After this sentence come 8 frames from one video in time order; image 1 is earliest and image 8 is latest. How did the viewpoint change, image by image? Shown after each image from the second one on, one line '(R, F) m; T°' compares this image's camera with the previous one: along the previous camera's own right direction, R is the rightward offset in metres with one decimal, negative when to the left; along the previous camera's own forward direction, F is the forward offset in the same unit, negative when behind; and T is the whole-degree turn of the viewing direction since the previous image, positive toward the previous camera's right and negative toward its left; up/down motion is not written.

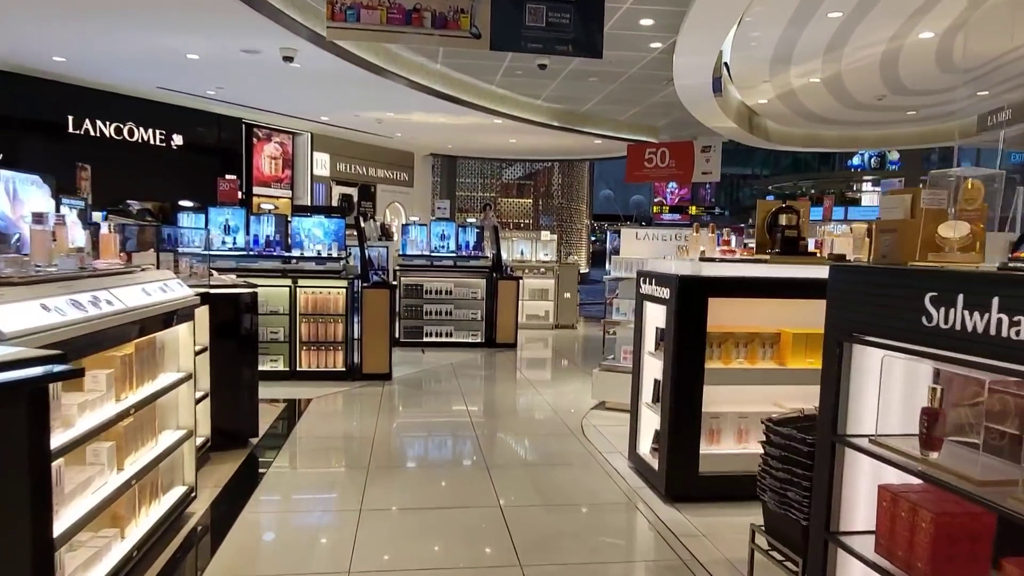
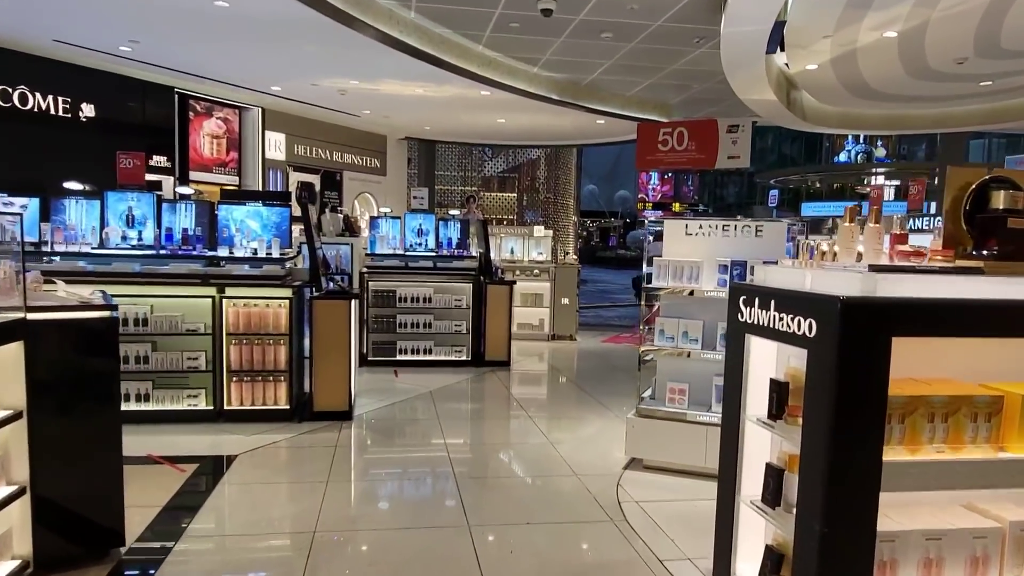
(-0.1, +1.6) m; +2°
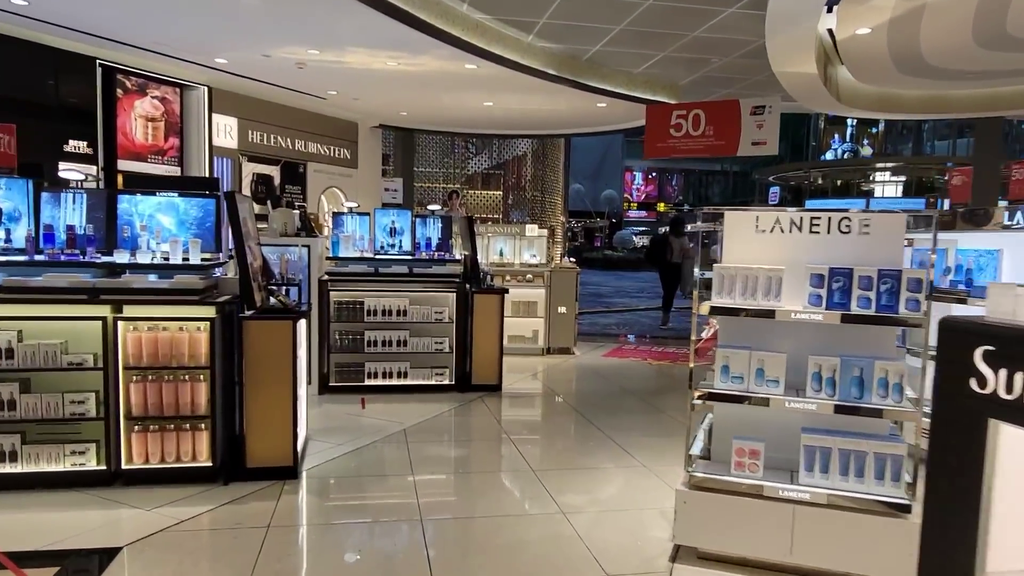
(-0.1, +1.2) m; +1°
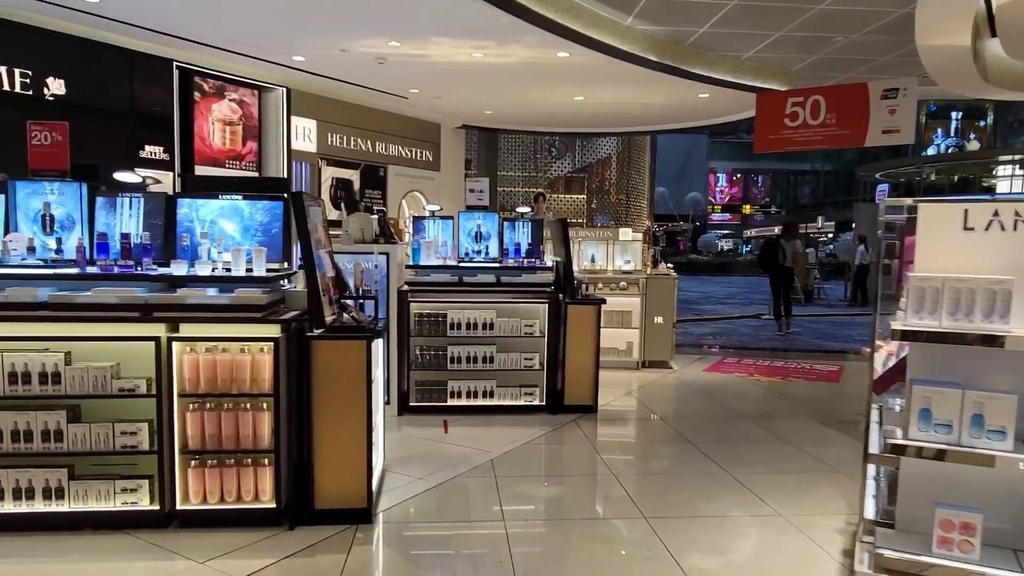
(-0.1, +0.6) m; -6°
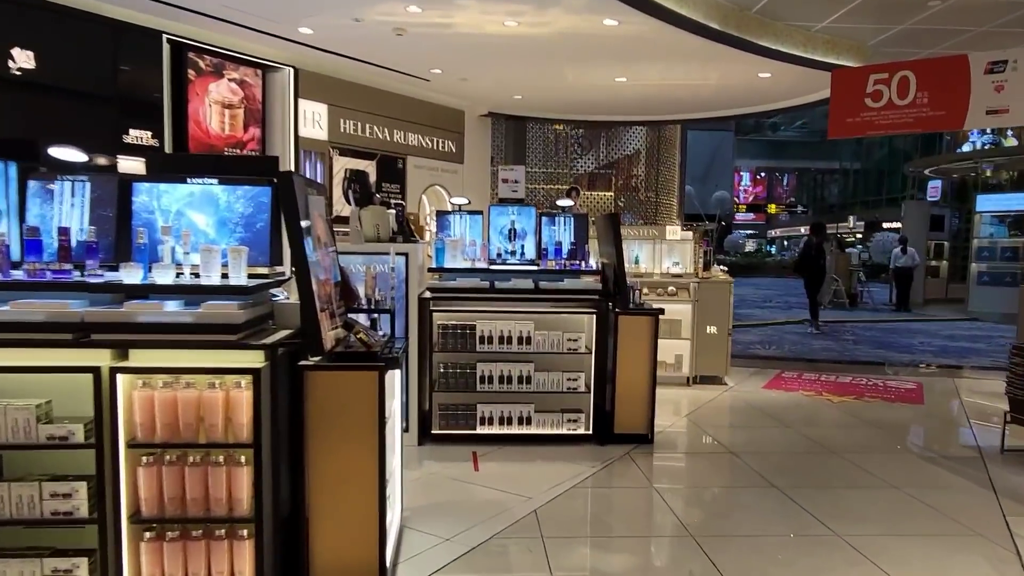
(-0.1, +0.9) m; -1°
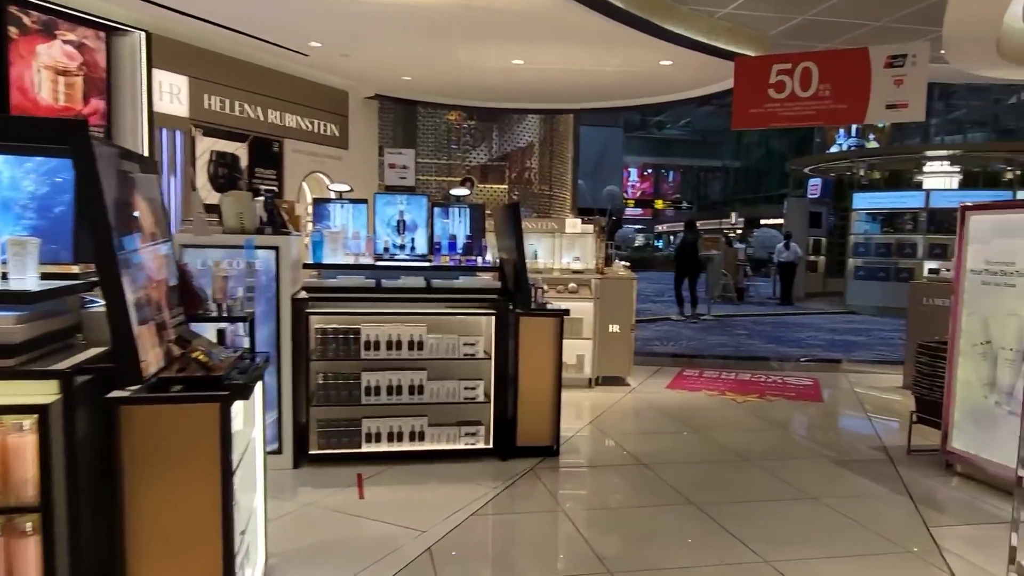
(0.0, +0.5) m; +8°
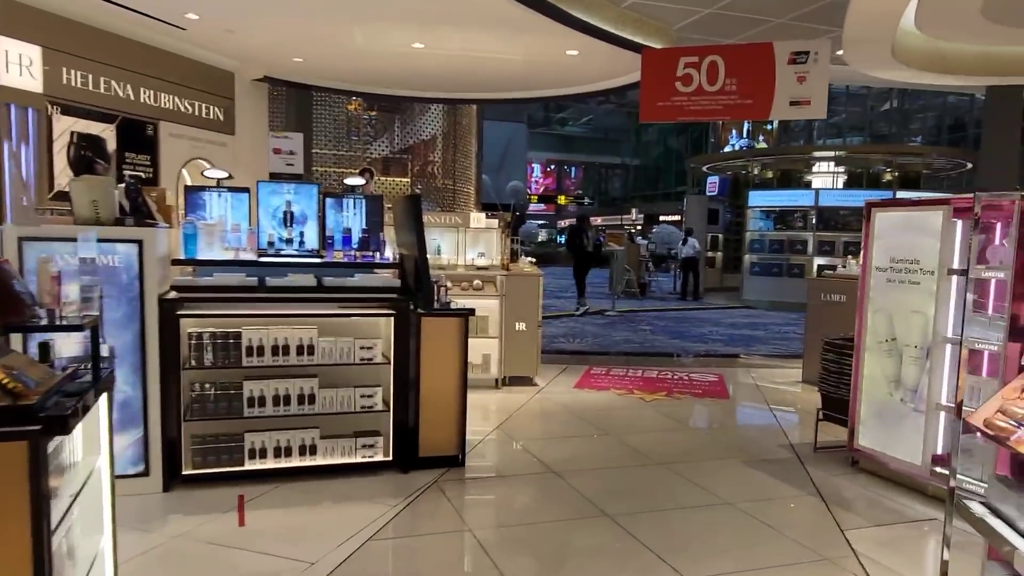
(0.0, +0.3) m; +7°
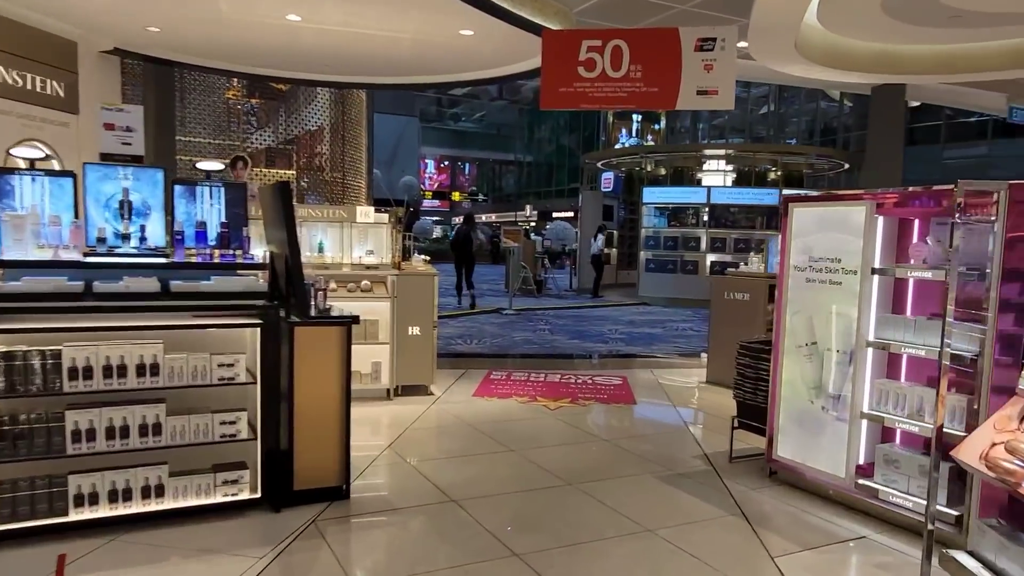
(0.0, +0.5) m; +8°
